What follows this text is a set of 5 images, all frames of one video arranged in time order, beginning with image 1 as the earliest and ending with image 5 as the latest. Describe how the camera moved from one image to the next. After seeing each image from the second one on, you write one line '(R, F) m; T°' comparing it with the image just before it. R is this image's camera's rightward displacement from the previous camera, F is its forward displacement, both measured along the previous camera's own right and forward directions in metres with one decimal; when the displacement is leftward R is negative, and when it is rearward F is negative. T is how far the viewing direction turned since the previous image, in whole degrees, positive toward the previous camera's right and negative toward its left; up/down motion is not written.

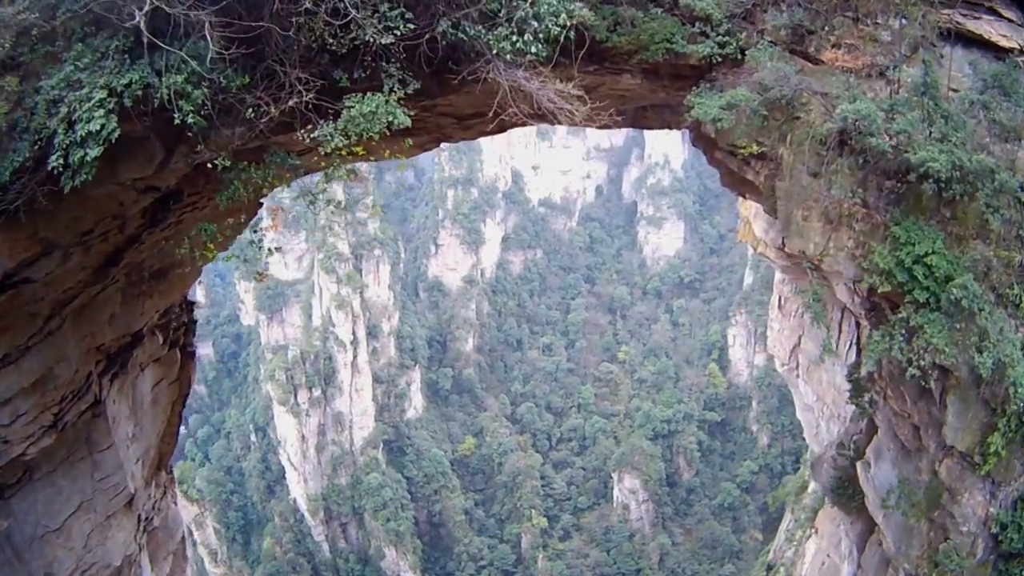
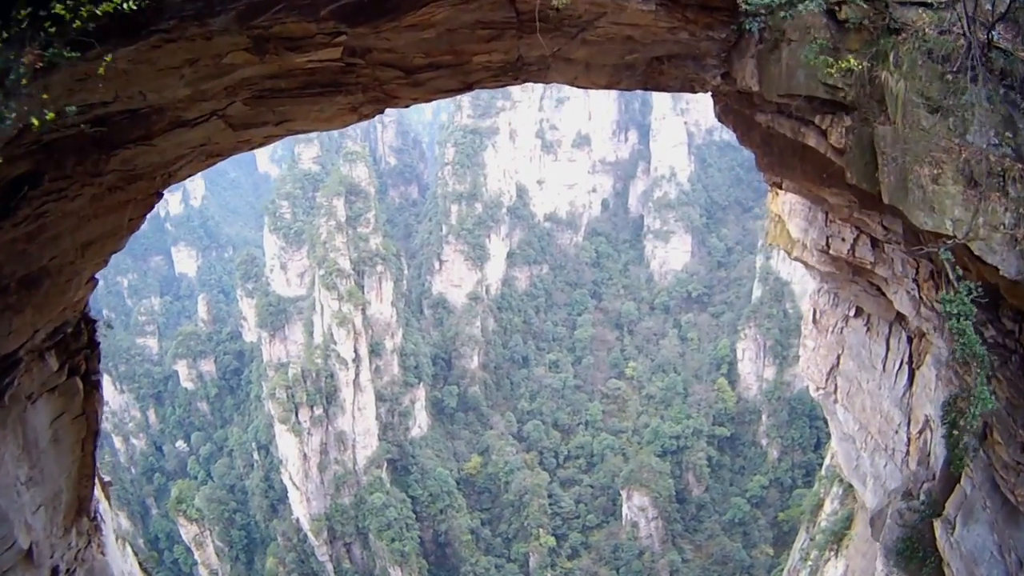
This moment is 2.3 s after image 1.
(+0.1, +0.9) m; 0°
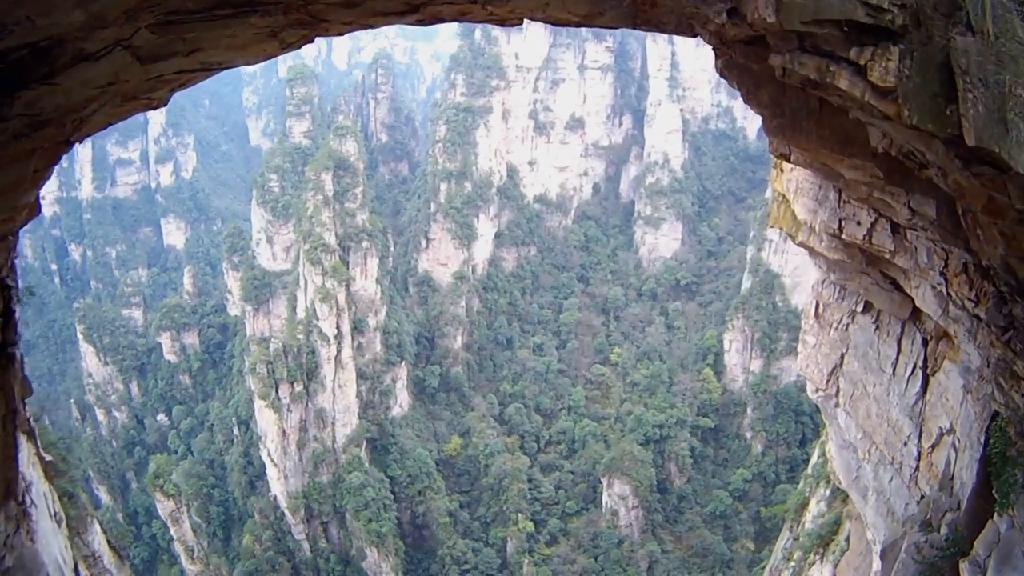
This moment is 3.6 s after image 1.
(+0.1, +0.6) m; +1°
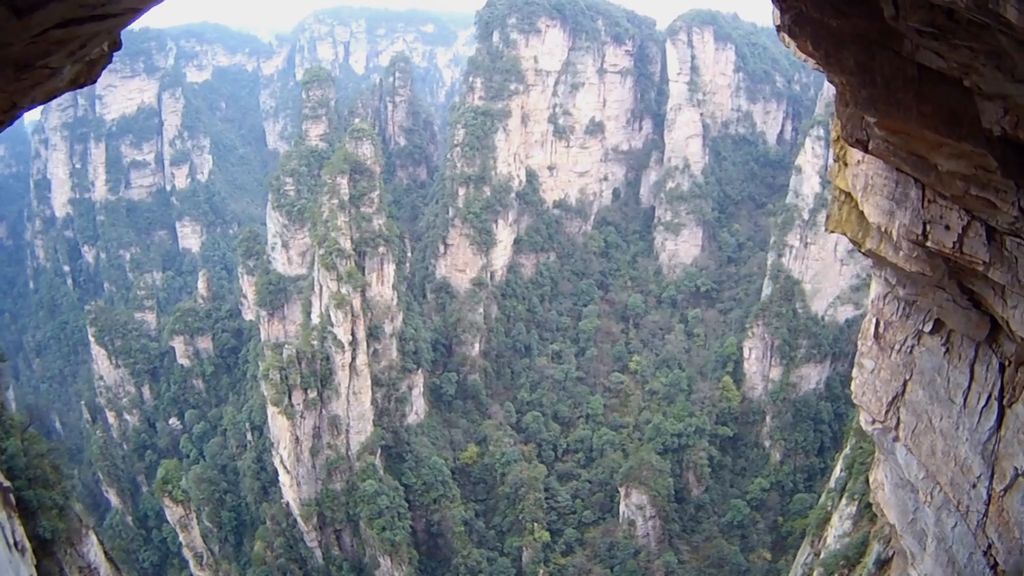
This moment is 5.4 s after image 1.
(0.0, +0.6) m; -1°
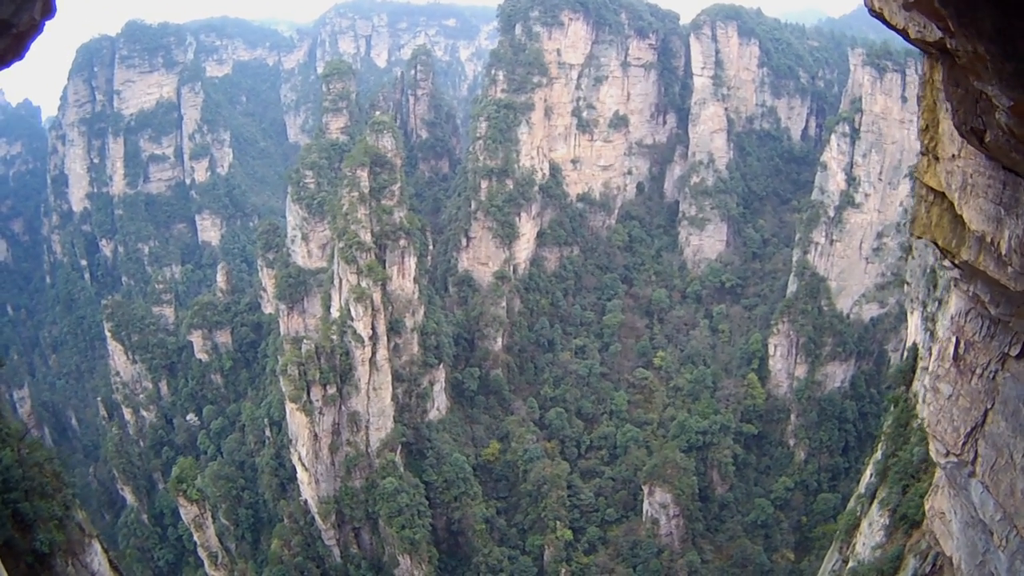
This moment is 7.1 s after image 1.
(0.0, +0.6) m; -2°
